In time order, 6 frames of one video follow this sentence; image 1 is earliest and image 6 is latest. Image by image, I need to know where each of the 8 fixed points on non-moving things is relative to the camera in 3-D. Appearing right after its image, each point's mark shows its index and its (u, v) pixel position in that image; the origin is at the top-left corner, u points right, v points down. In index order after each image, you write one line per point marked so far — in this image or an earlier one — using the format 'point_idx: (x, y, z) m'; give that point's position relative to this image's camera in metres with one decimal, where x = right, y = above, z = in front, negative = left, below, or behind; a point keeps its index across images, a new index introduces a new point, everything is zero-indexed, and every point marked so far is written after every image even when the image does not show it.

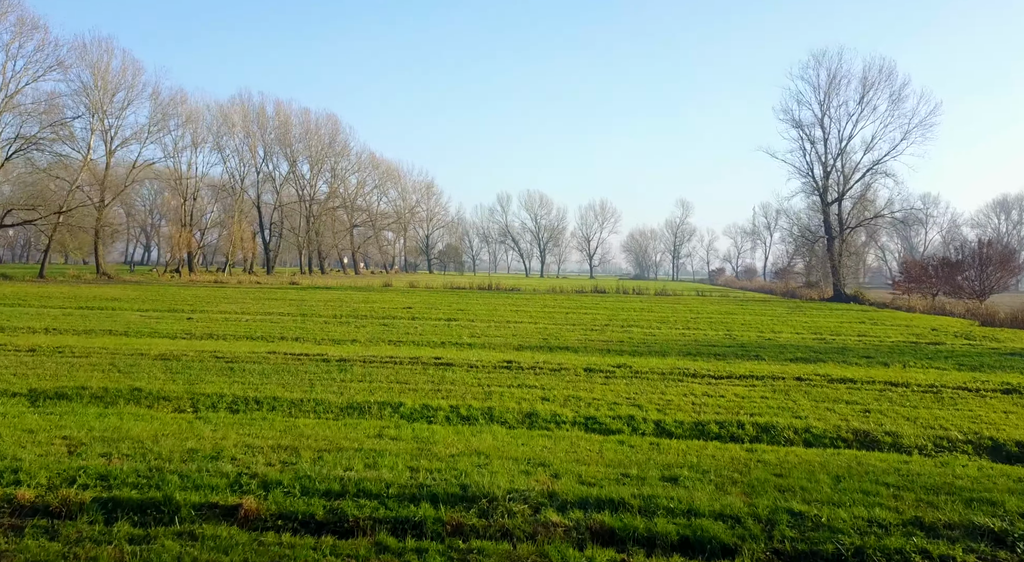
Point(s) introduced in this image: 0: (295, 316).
0: (-4.9, -0.8, +19.5) m
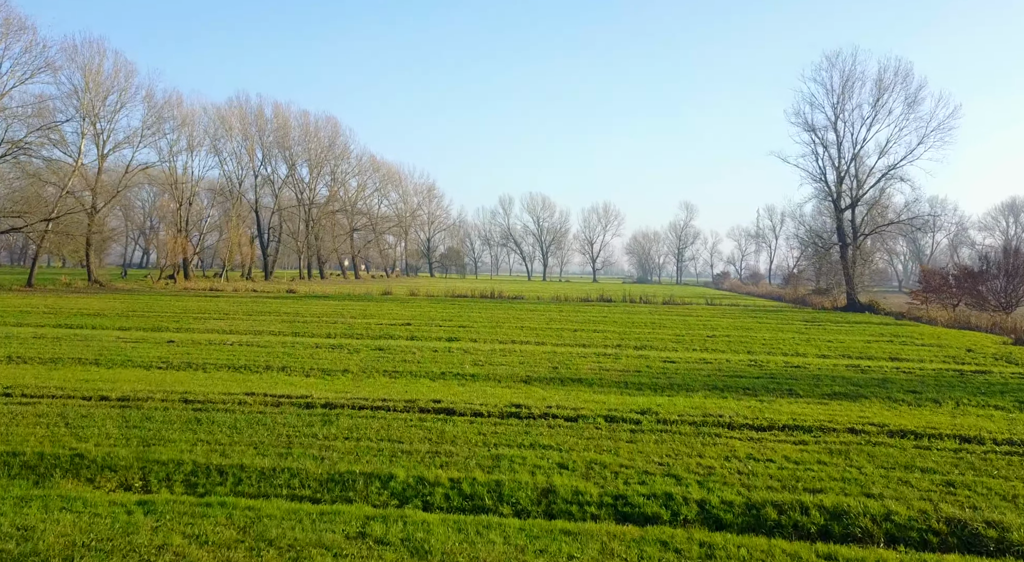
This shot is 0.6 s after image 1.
0: (-4.8, -1.2, +18.3) m
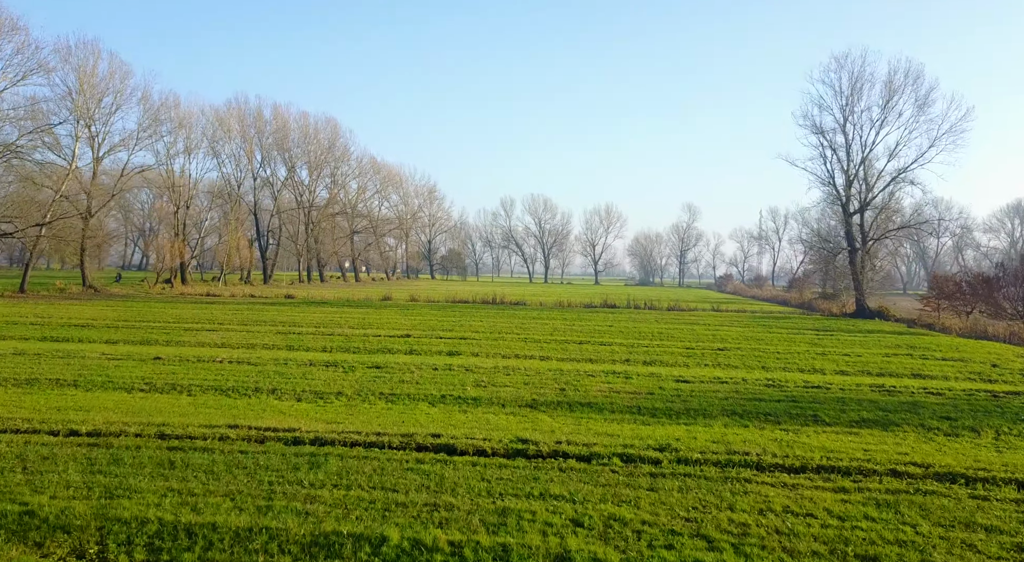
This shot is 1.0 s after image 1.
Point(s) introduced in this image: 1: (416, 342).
0: (-4.7, -1.4, +17.5) m
1: (-2.2, -1.4, +19.4) m
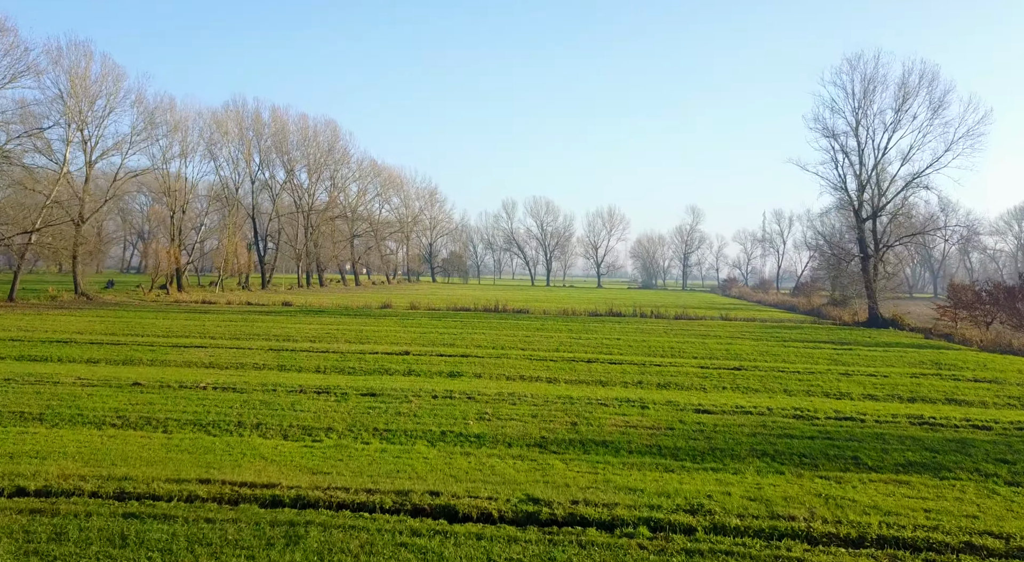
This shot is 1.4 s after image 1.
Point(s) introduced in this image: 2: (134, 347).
0: (-4.7, -1.7, +16.5) m
1: (-2.1, -1.7, +18.4) m
2: (-8.8, -1.5, +19.9) m
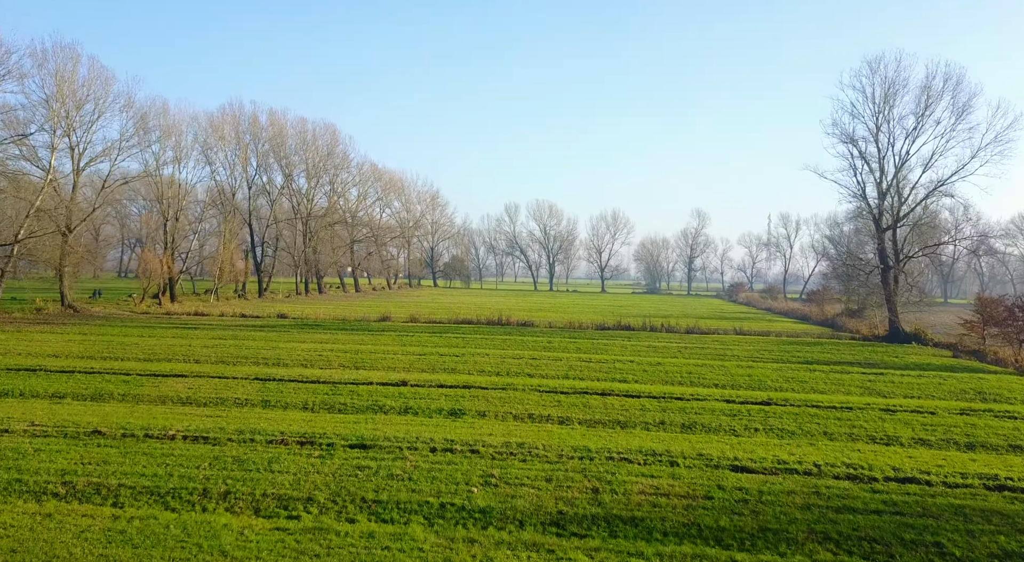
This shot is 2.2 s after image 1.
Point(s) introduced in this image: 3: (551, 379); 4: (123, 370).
0: (-4.5, -2.2, +14.9) m
1: (-1.9, -2.2, +16.8) m
2: (-8.6, -2.0, +18.3) m
3: (+0.9, -2.2, +19.5) m
4: (-8.7, -2.0, +19.2) m
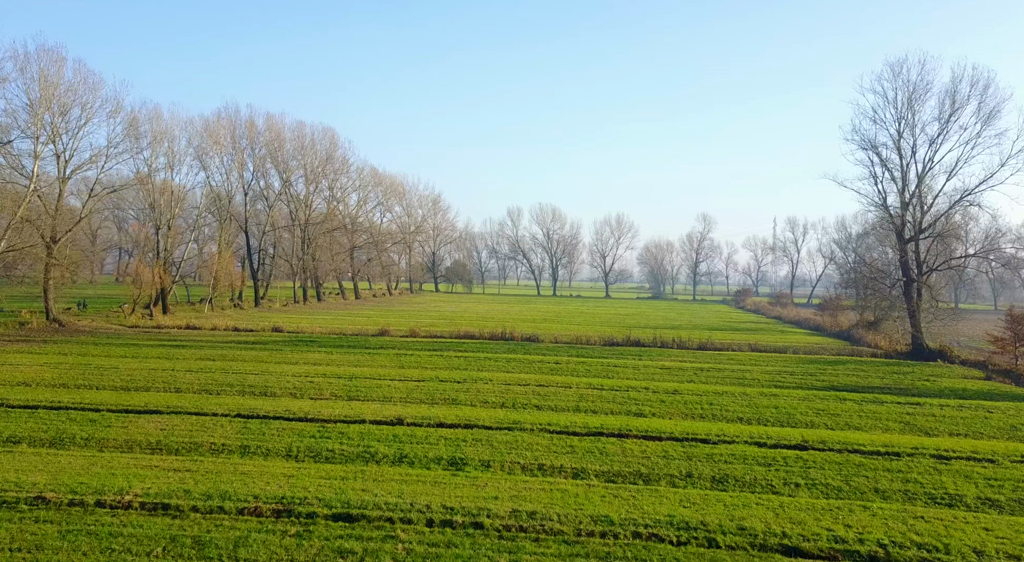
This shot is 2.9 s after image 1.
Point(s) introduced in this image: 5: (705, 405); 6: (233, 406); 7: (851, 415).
0: (-4.4, -2.7, +13.2) m
1: (-1.8, -2.7, +15.1) m
2: (-8.5, -2.6, +16.7) m
3: (+1.0, -2.8, +17.8) m
4: (-8.6, -2.5, +17.6) m
5: (+4.4, -2.8, +19.7) m
6: (-5.8, -2.6, +17.8) m
7: (+7.3, -2.9, +18.5) m
